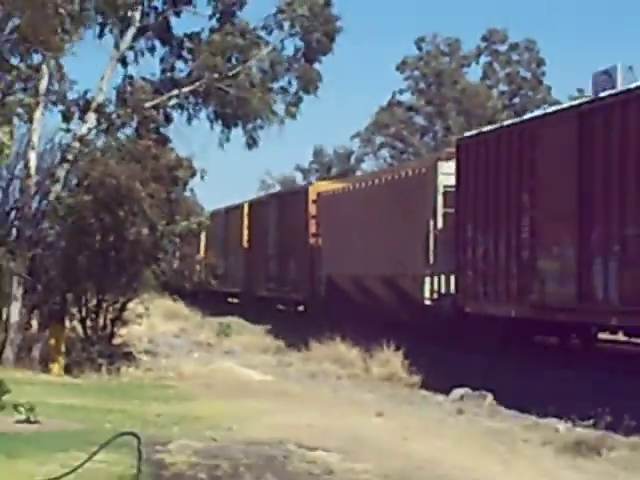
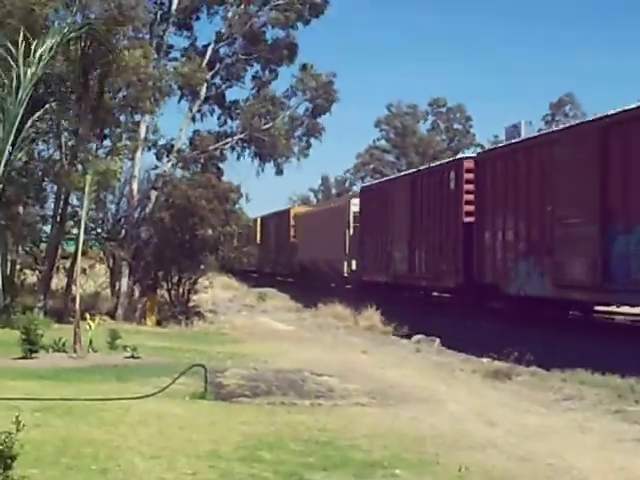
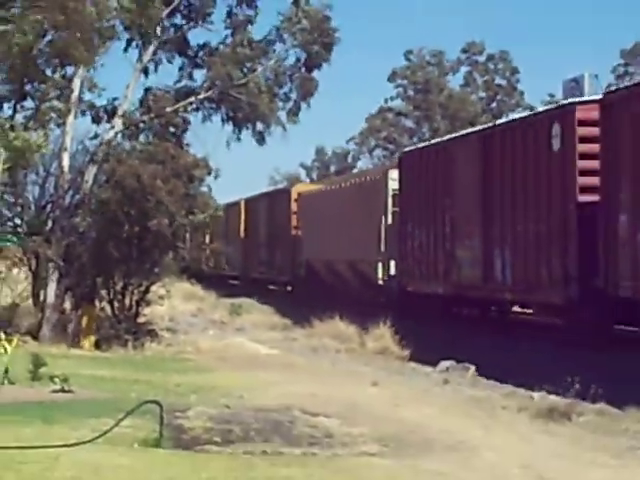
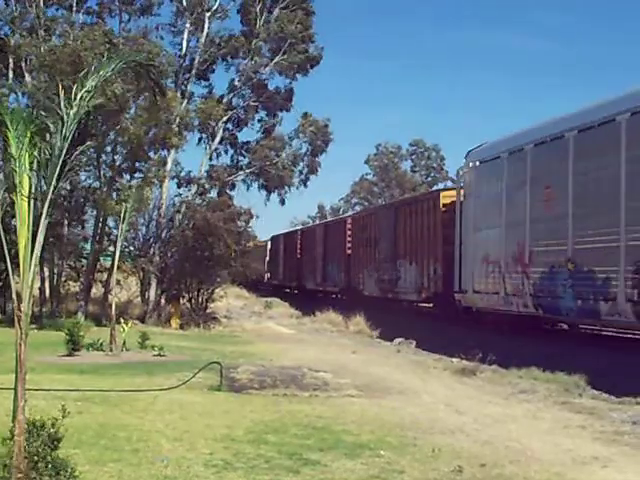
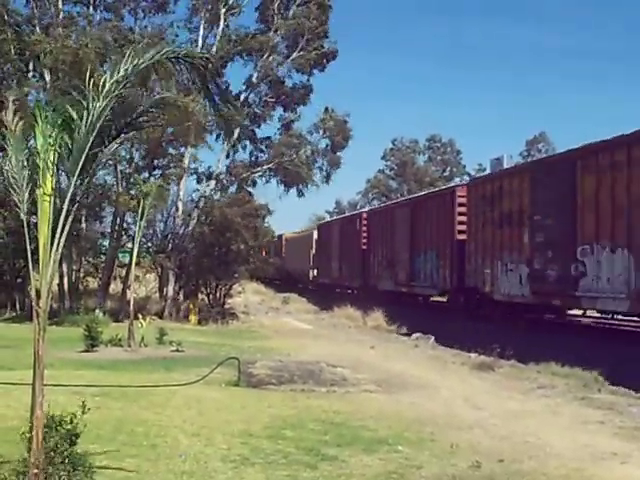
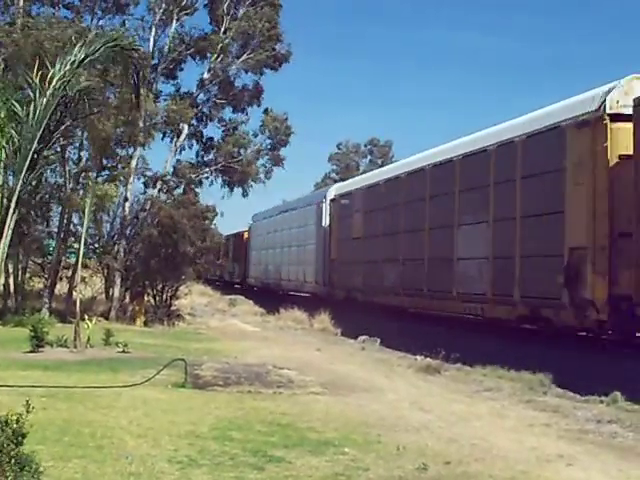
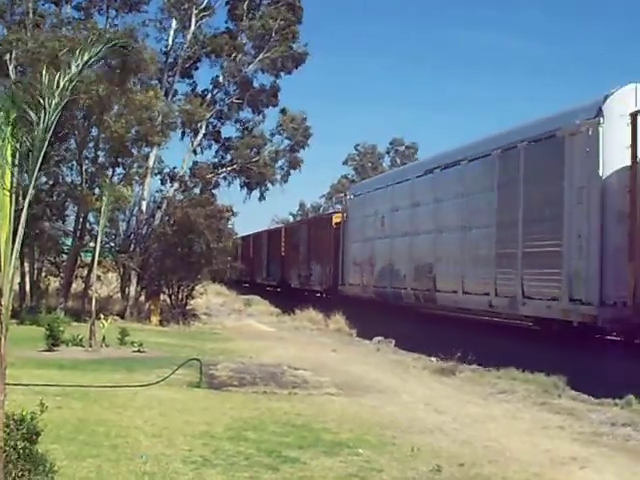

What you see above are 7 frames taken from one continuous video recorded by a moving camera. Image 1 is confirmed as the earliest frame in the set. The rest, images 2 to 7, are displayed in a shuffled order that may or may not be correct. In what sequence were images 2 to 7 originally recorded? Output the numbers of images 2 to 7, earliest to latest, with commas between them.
3, 2, 5, 4, 7, 6
